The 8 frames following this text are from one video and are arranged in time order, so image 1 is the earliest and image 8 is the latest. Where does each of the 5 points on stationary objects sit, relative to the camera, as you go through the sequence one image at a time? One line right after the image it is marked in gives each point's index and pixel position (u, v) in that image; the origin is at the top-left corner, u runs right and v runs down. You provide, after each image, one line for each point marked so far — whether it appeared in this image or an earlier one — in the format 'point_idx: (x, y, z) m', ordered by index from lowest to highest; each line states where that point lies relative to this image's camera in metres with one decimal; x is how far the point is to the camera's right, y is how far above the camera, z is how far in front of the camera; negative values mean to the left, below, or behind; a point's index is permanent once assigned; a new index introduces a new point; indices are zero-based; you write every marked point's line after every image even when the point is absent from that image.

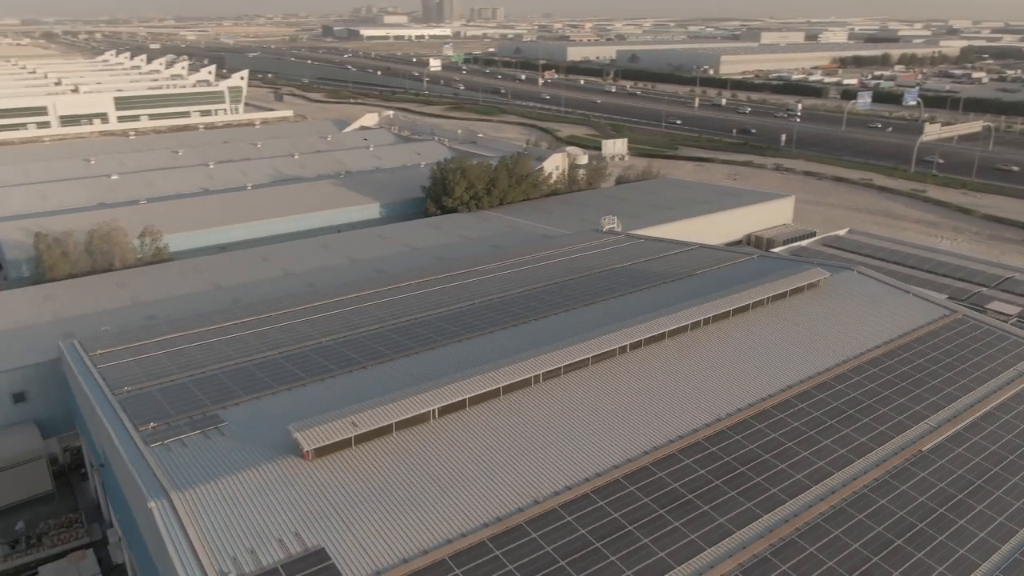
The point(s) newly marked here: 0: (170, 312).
0: (-6.0, -0.4, +13.6) m
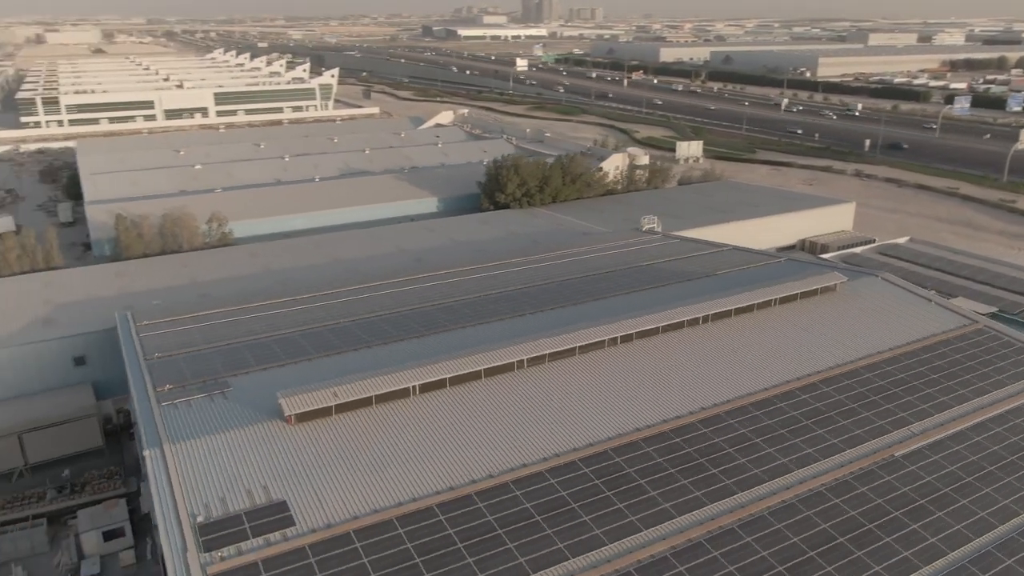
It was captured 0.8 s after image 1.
0: (-5.5, -0.1, +14.7) m
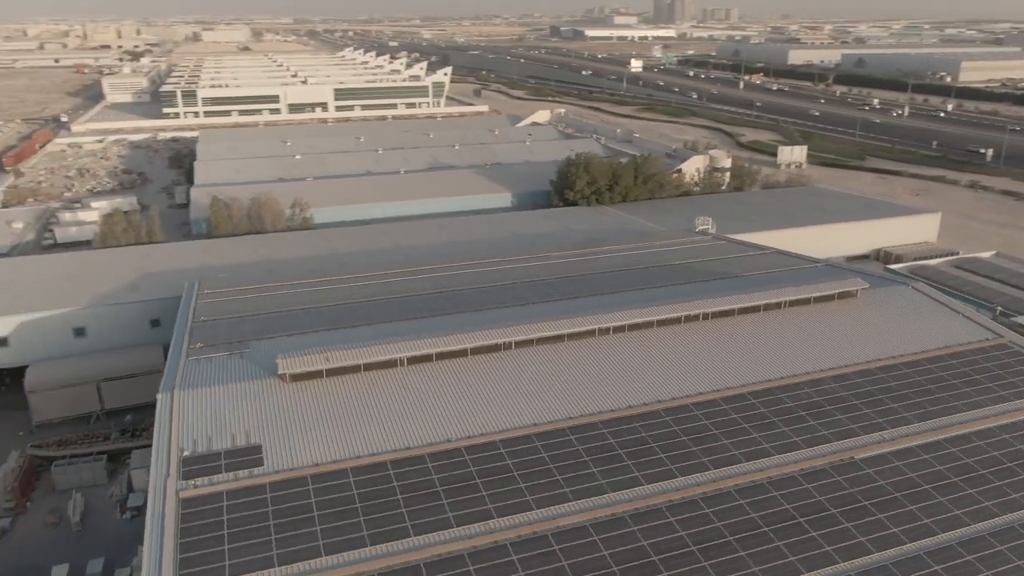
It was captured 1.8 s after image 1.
0: (-4.7, +0.4, +16.1) m
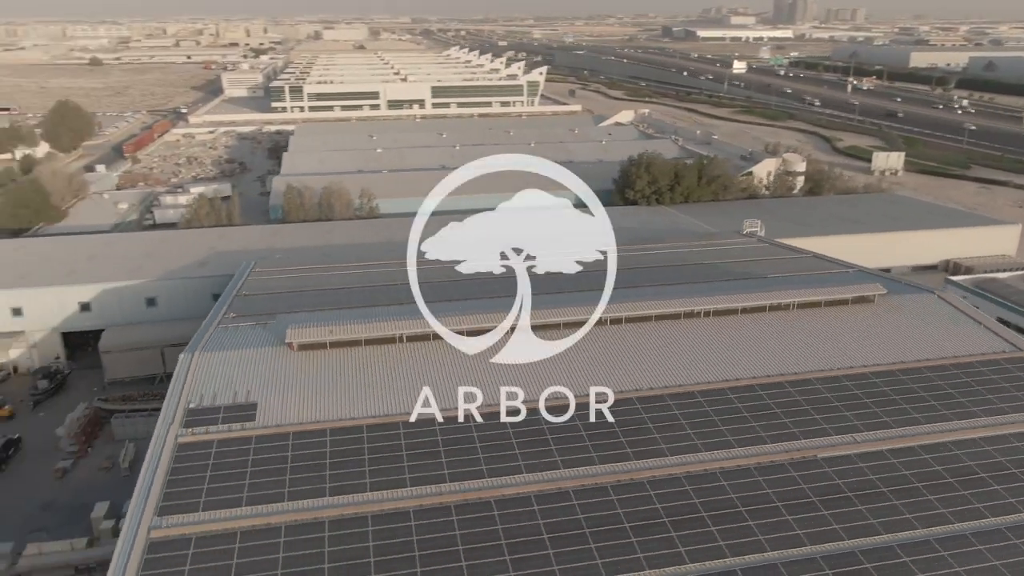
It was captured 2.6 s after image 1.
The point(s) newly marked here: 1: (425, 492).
0: (-3.8, +0.8, +17.2) m
1: (-0.9, -2.0, +7.4) m
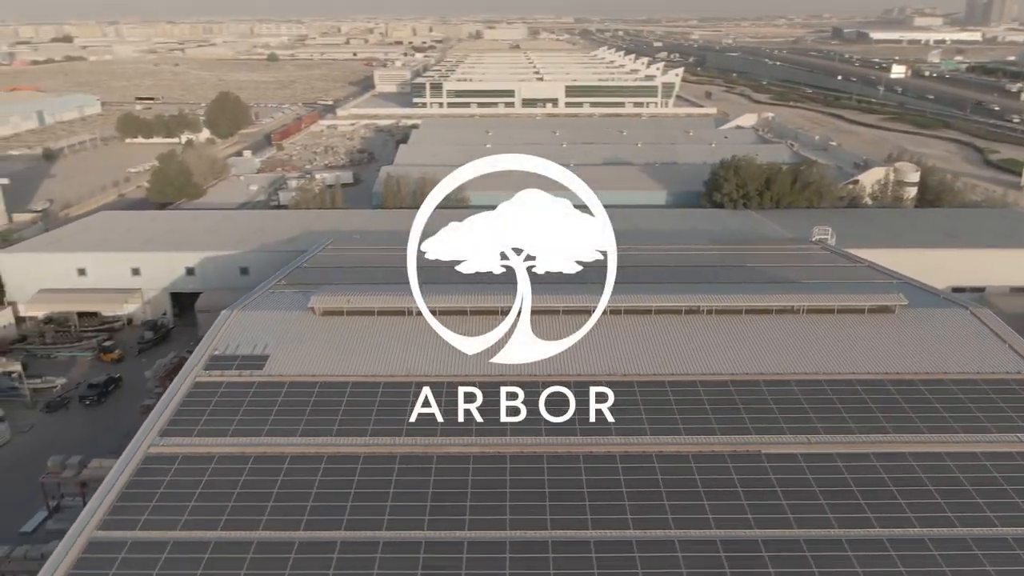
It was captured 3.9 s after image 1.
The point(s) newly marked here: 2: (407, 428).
0: (-2.3, +1.2, +18.4) m
1: (-1.5, -1.7, +8.4) m
2: (-1.2, -1.5, +8.6) m
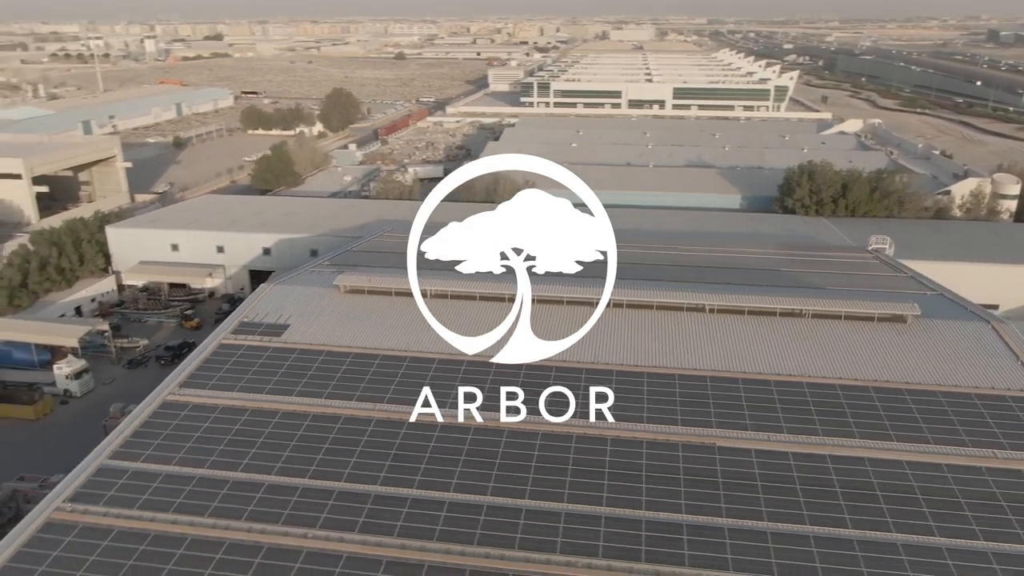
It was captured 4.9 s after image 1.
0: (-1.0, +1.4, +19.3) m
1: (-1.8, -1.4, +9.2) m
2: (-1.4, -1.3, +9.4) m
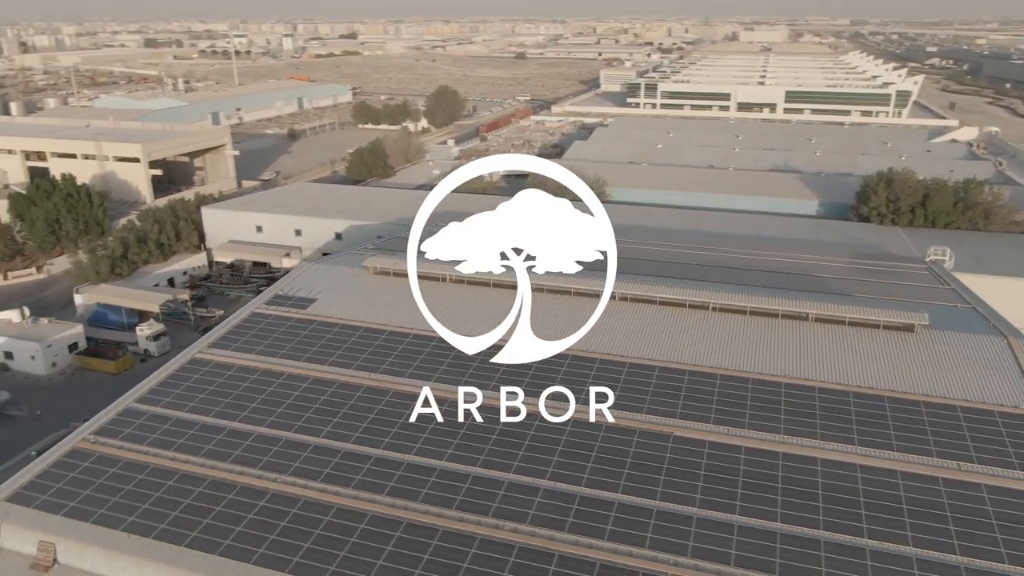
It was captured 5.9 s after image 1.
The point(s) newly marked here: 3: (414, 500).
0: (+0.5, +1.6, +19.9) m
1: (-2.0, -1.1, +10.0) m
2: (-1.6, -1.0, +10.2) m
3: (-1.0, -2.1, +7.8) m
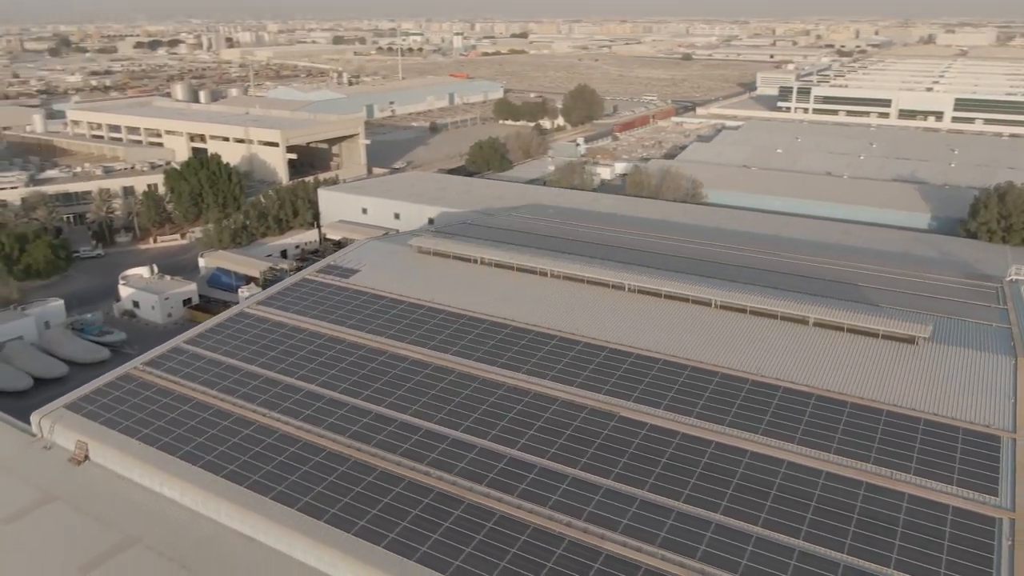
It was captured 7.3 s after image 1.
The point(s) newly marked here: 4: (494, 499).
0: (+2.5, +1.8, +20.3) m
1: (-2.1, -0.7, +11.2) m
2: (-1.7, -0.7, +11.3) m
3: (-1.6, -1.8, +8.8) m
4: (-0.2, -2.1, +7.9) m
